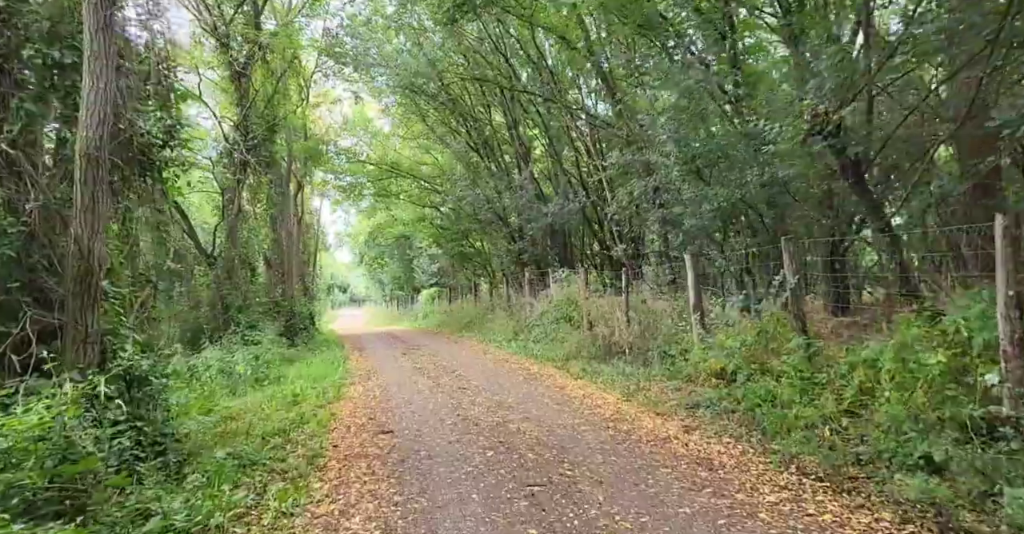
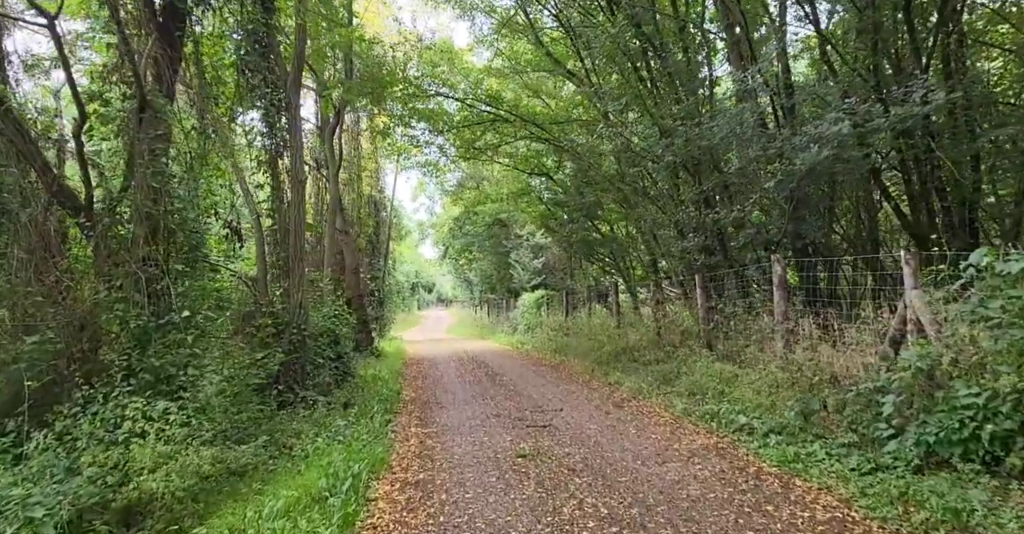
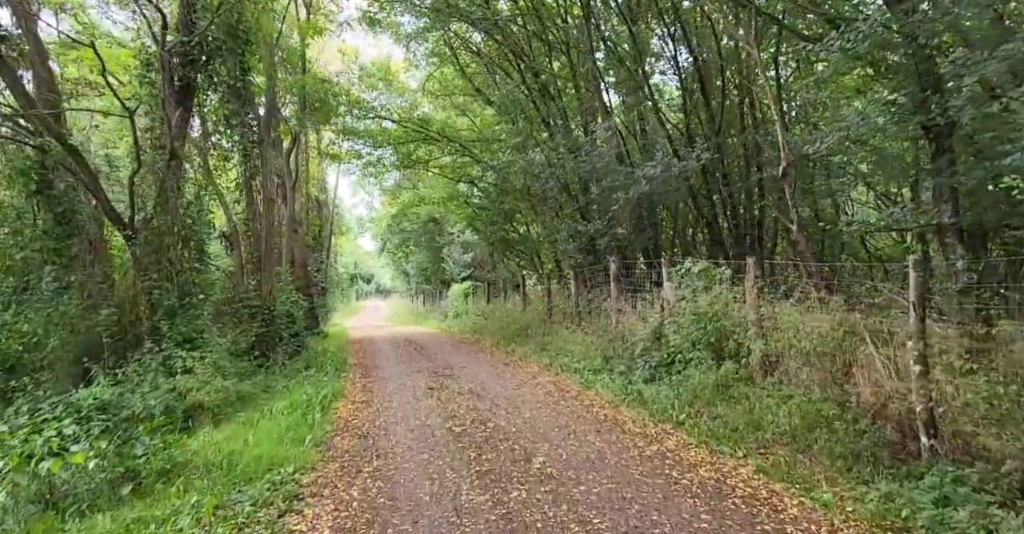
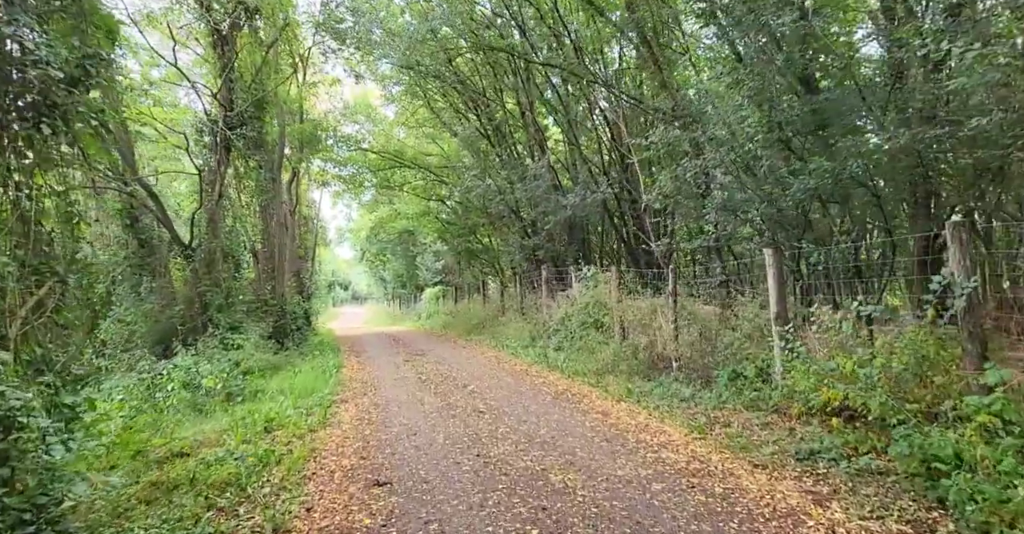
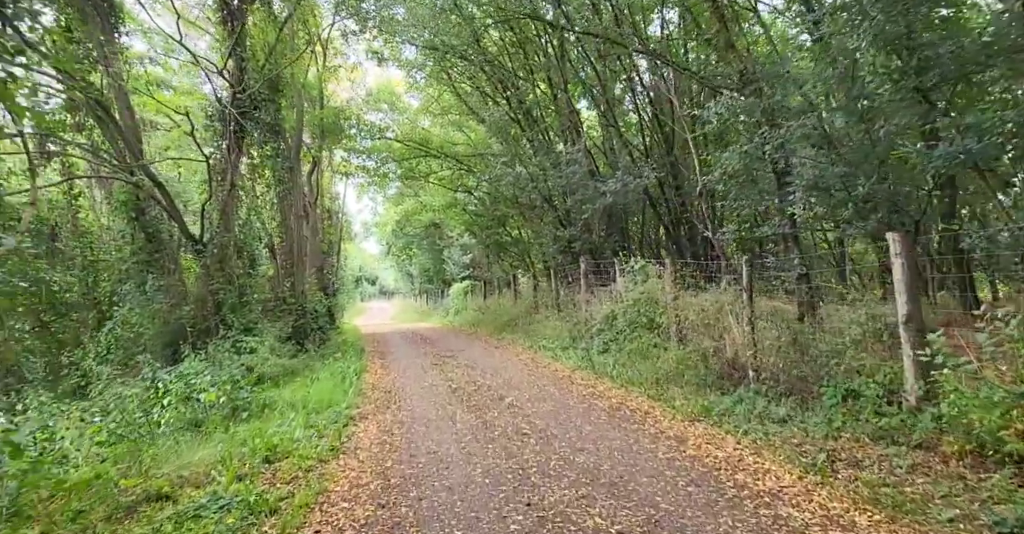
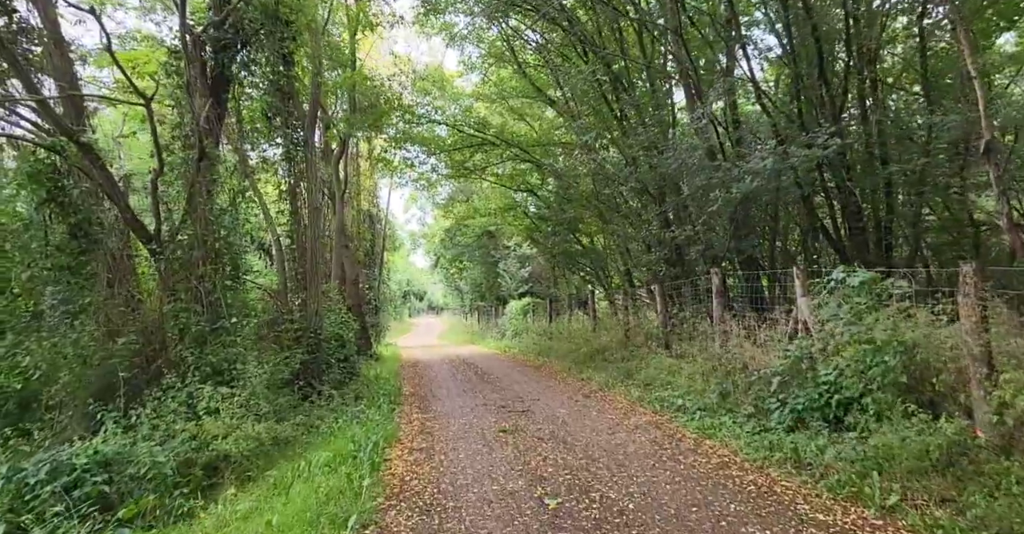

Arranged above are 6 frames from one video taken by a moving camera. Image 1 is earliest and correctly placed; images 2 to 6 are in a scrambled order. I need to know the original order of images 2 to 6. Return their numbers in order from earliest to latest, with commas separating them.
4, 5, 3, 6, 2
